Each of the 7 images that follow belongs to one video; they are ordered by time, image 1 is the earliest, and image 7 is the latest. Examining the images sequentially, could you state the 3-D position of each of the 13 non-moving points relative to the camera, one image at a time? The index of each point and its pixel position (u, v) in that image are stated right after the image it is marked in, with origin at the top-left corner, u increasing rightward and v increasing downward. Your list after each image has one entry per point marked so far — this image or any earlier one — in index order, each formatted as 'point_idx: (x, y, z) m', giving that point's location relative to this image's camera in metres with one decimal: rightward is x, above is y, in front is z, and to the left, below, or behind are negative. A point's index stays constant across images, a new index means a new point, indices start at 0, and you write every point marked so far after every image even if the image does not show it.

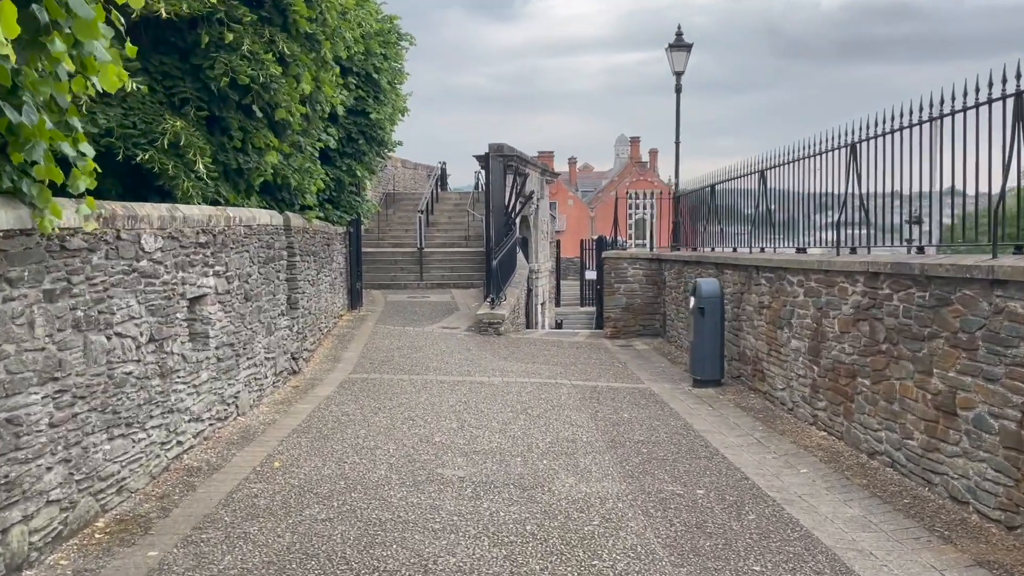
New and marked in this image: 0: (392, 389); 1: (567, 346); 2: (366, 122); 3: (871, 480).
0: (-1.2, -1.0, +8.3) m
1: (+0.8, -0.9, +12.6) m
2: (-2.4, +2.8, +13.8) m
3: (+2.4, -1.3, +5.5) m
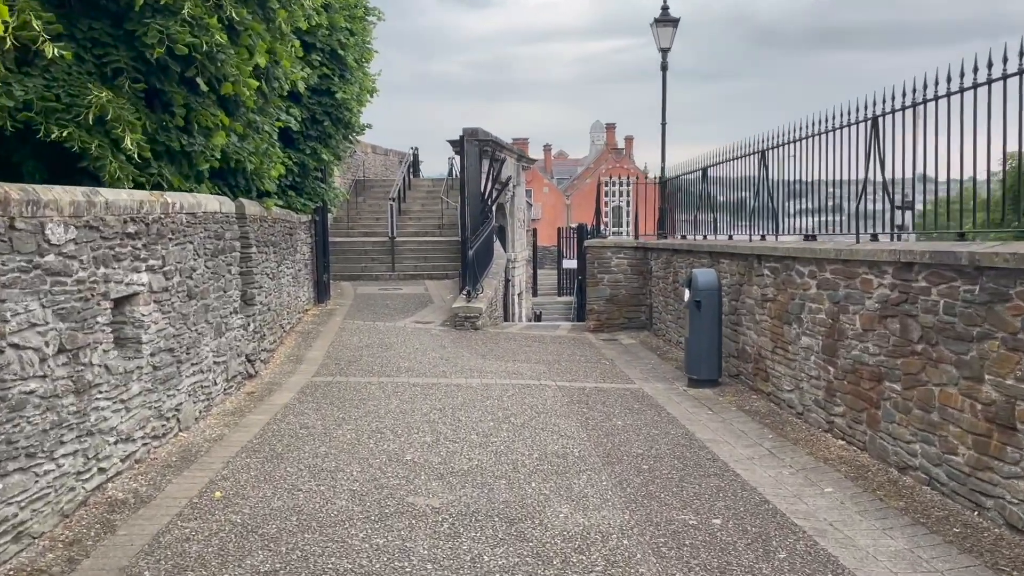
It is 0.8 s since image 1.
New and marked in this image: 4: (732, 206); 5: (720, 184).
0: (-1.4, -1.0, +7.5) m
1: (+0.5, -0.7, +11.8) m
2: (-2.8, +2.9, +12.9) m
3: (+2.3, -1.2, +4.8) m
4: (+2.4, +0.9, +9.3) m
5: (+2.5, +1.2, +9.9) m
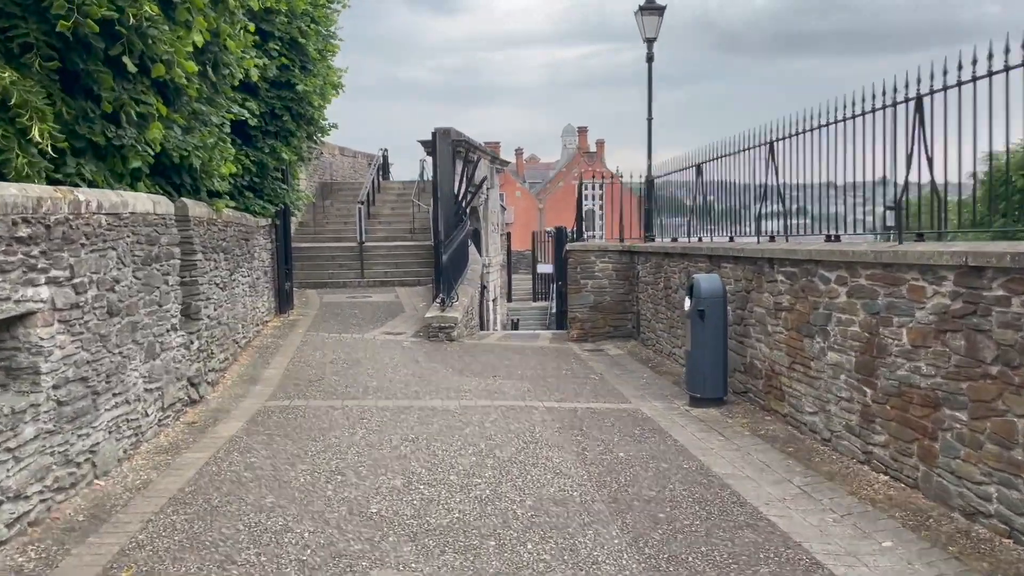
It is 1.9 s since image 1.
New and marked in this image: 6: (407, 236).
0: (-1.5, -1.1, +6.5) m
1: (+0.2, -0.8, +10.9) m
2: (-3.2, +2.8, +11.9) m
3: (+2.2, -1.3, +3.9) m
4: (+2.2, +0.8, +8.5) m
5: (+2.2, +1.2, +9.0) m
6: (-2.4, +1.2, +19.1) m
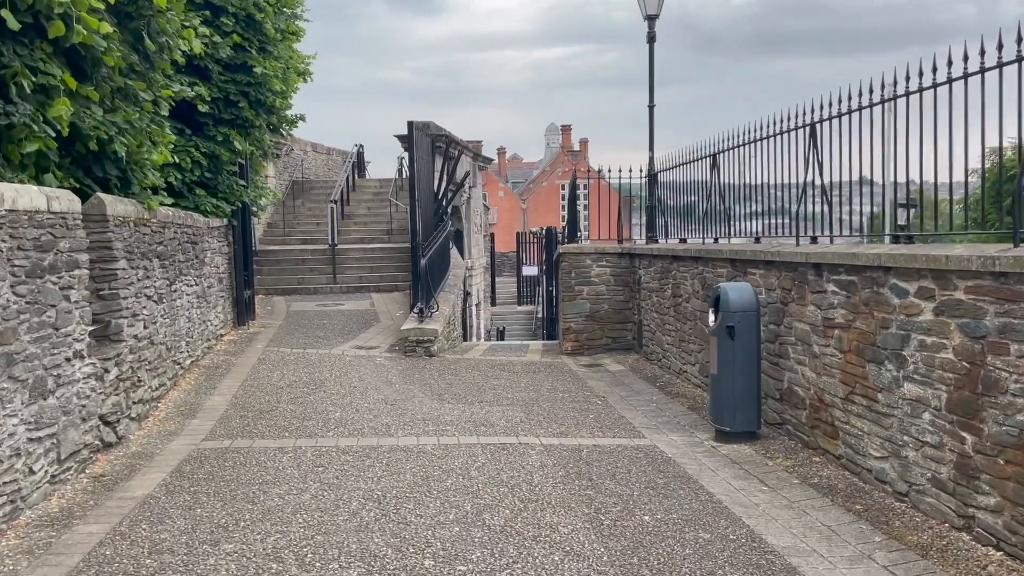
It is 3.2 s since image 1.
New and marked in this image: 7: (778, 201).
0: (-1.6, -1.2, +5.2) m
1: (+0.1, -0.9, +9.6) m
2: (-3.3, +2.6, +10.5) m
3: (+2.2, -1.3, +2.7) m
4: (+2.1, +0.8, +7.2) m
5: (+2.1, +1.1, +7.8) m
6: (-2.7, +1.1, +17.8) m
7: (+2.2, +0.7, +6.7) m
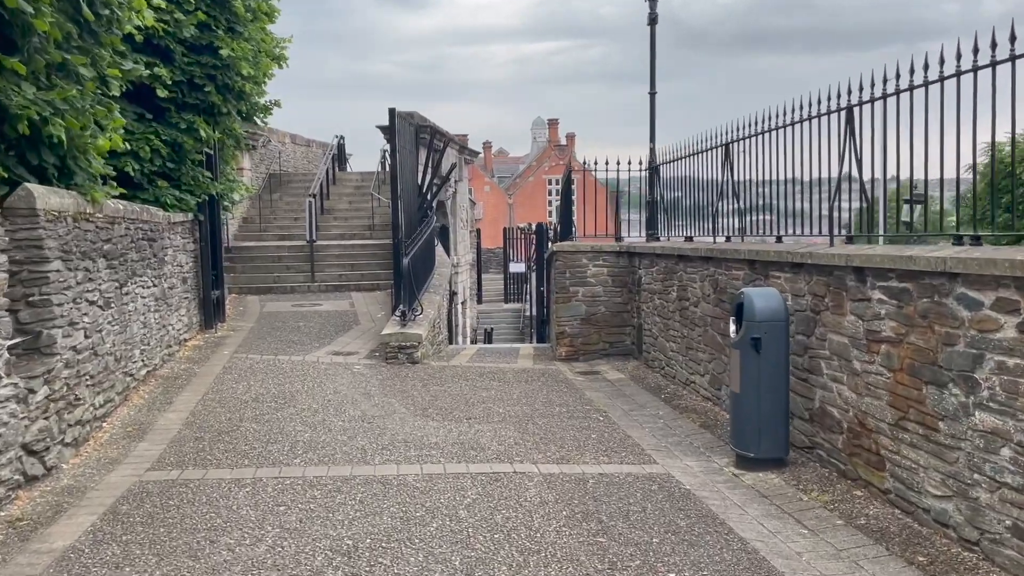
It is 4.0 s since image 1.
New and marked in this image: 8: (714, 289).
0: (-1.6, -1.2, +4.4) m
1: (0.0, -1.0, +8.8) m
2: (-3.5, +2.6, +9.7) m
3: (+2.2, -1.4, +1.9) m
4: (+2.0, +0.7, +6.5) m
5: (+2.1, +1.0, +7.0) m
6: (-3.0, +1.1, +17.0) m
7: (+2.1, +0.7, +6.0) m
8: (+1.7, 0.0, +7.2) m
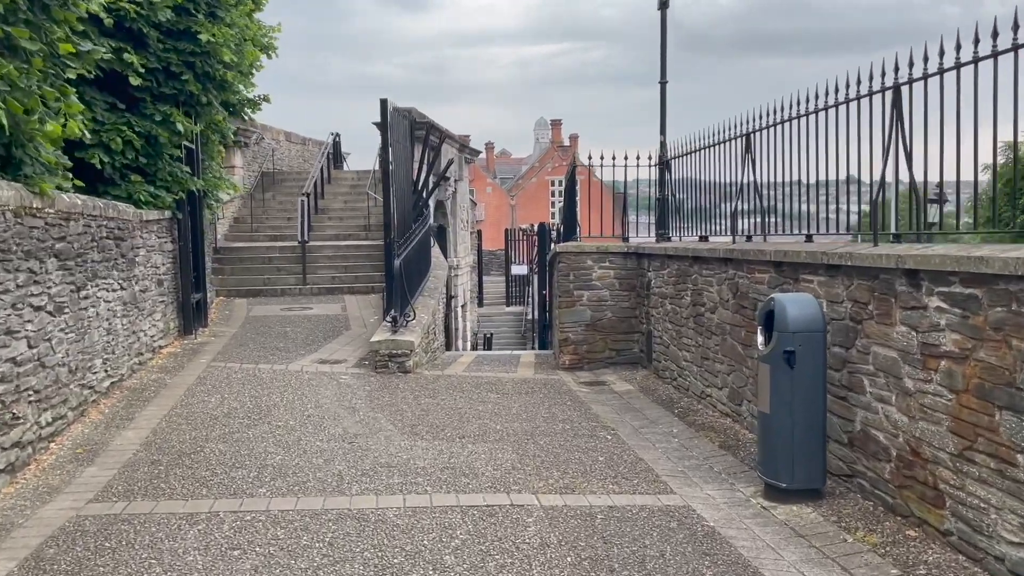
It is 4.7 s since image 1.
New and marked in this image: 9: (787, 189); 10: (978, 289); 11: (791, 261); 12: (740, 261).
0: (-1.6, -1.2, +3.8) m
1: (0.0, -1.0, +8.1) m
2: (-3.5, +2.6, +9.0) m
3: (+2.2, -1.4, +1.3) m
4: (+2.0, +0.7, +5.8) m
5: (+2.0, +1.0, +6.4) m
6: (-3.0, +1.1, +16.3) m
7: (+2.1, +0.6, +5.3) m
8: (+1.7, 0.0, +6.5) m
9: (+2.0, +0.7, +6.1) m
10: (+2.1, 0.0, +3.7) m
11: (+1.8, +0.2, +5.4) m
12: (+1.8, +0.2, +6.4) m
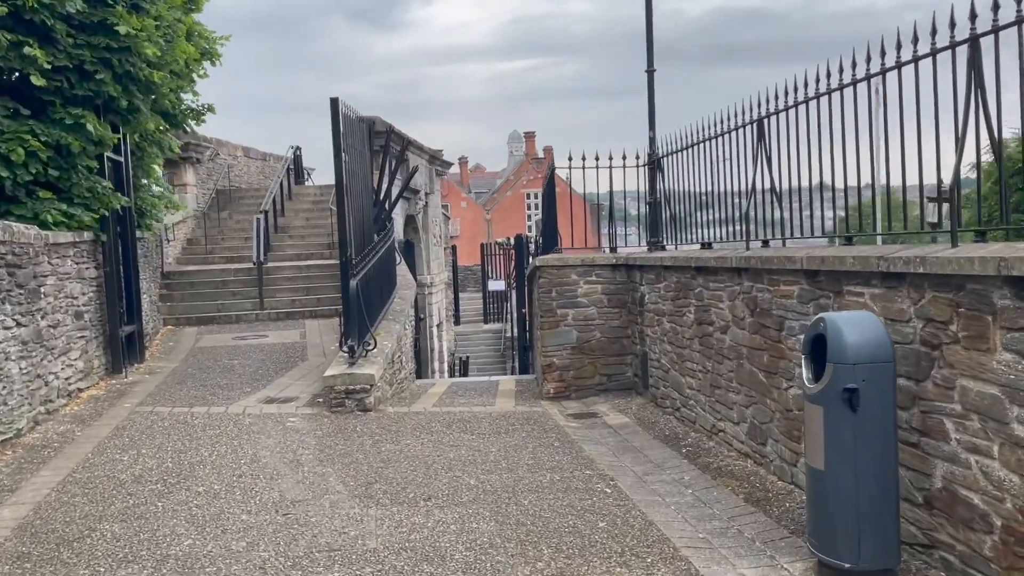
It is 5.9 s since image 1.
0: (-1.7, -1.4, +2.5) m
1: (-0.2, -1.2, +7.0) m
2: (-3.8, +2.3, +7.8) m
3: (+2.2, -1.4, +0.1) m
4: (+1.8, +0.6, +4.7) m
5: (+1.8, +0.9, +5.3) m
6: (-3.4, +0.6, +15.1) m
7: (+1.9, +0.6, +4.2) m
8: (+1.5, -0.1, +5.4) m
9: (+1.8, +0.6, +5.0) m
10: (+2.0, 0.0, +2.6) m
11: (+1.7, +0.1, +4.3) m
12: (+1.6, +0.1, +5.3) m
